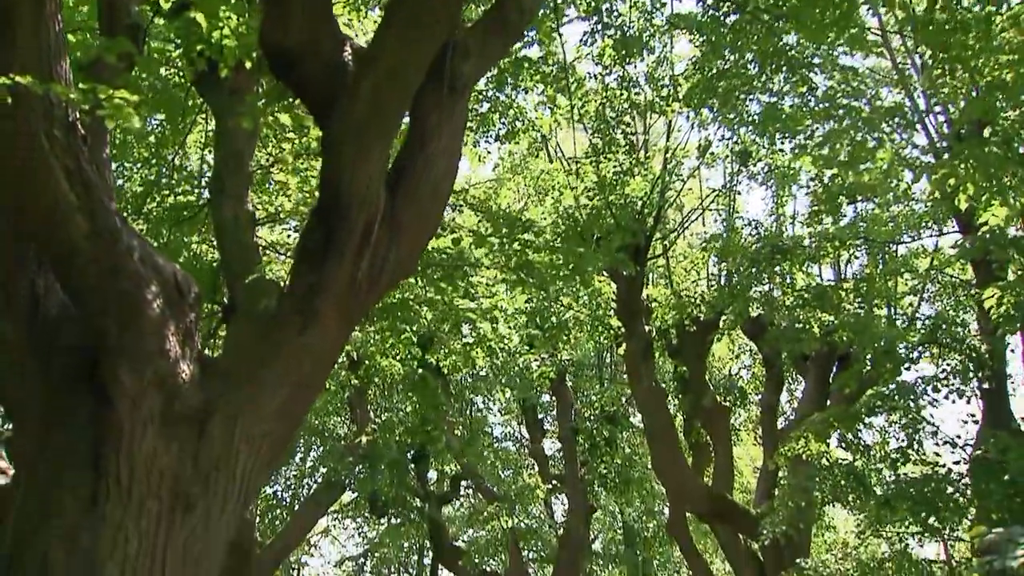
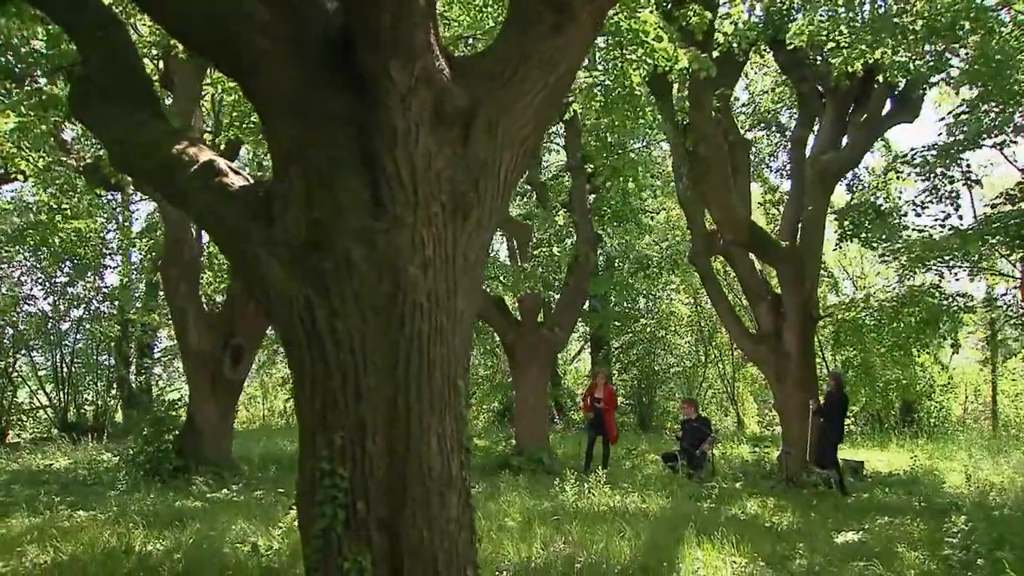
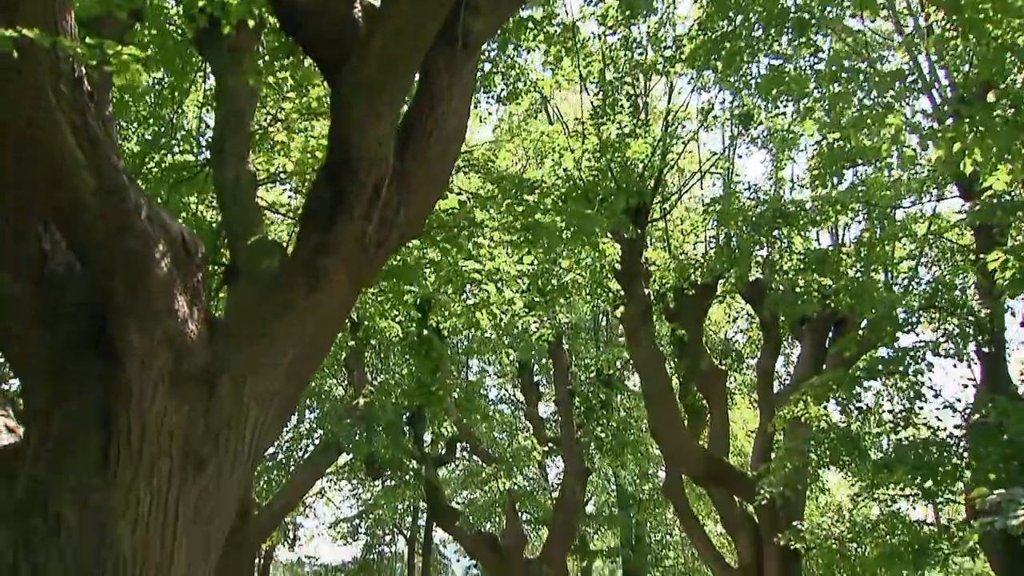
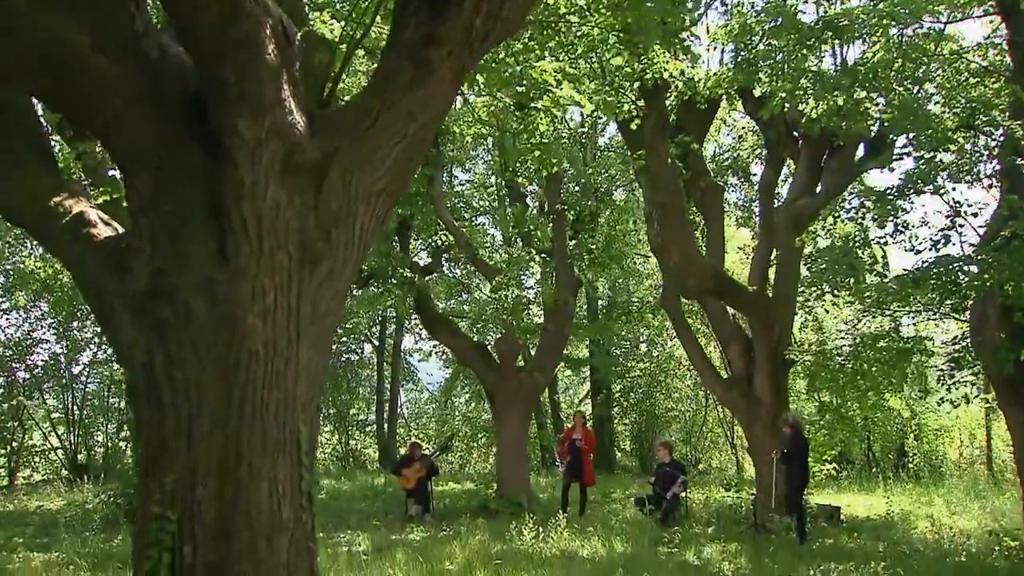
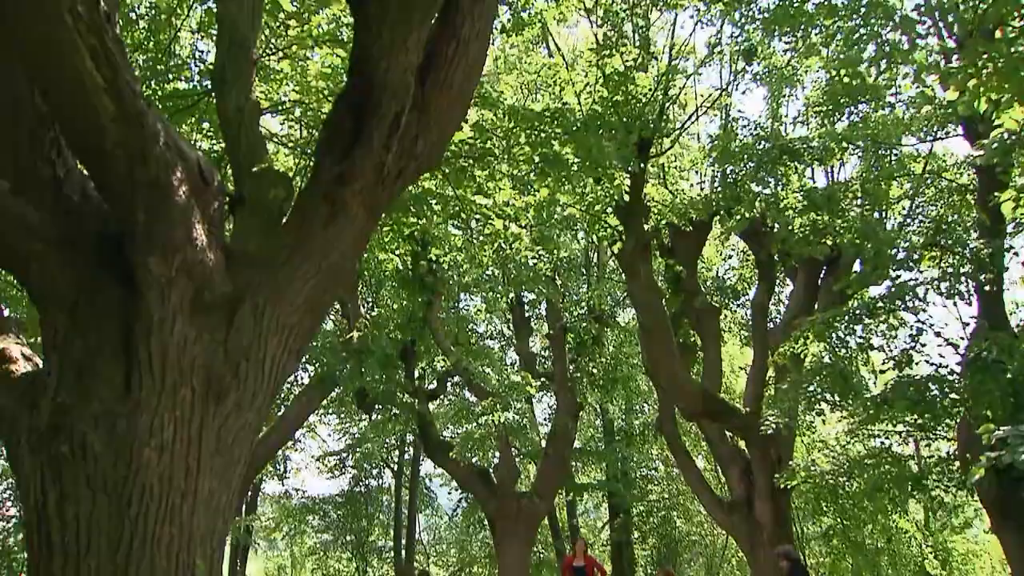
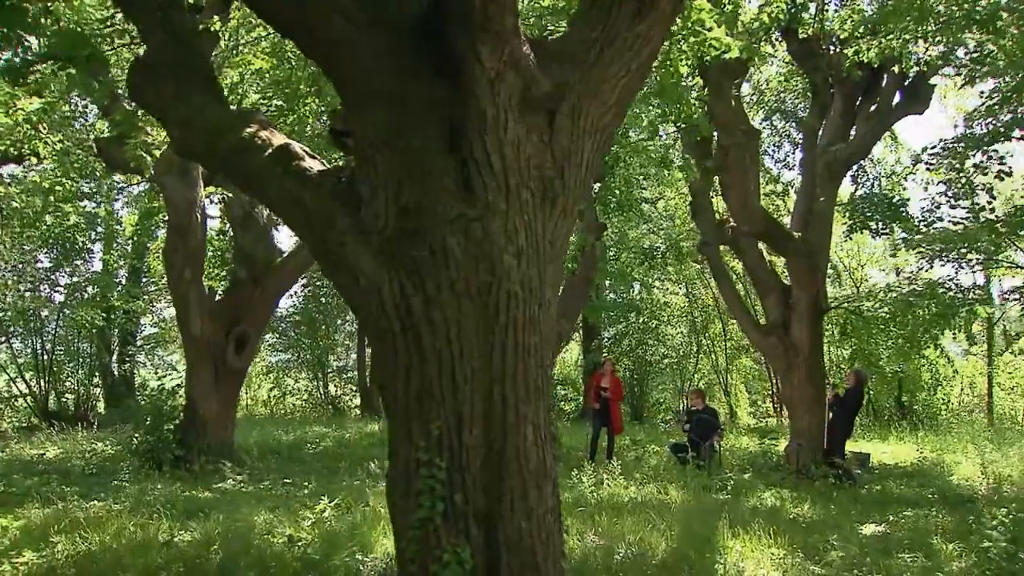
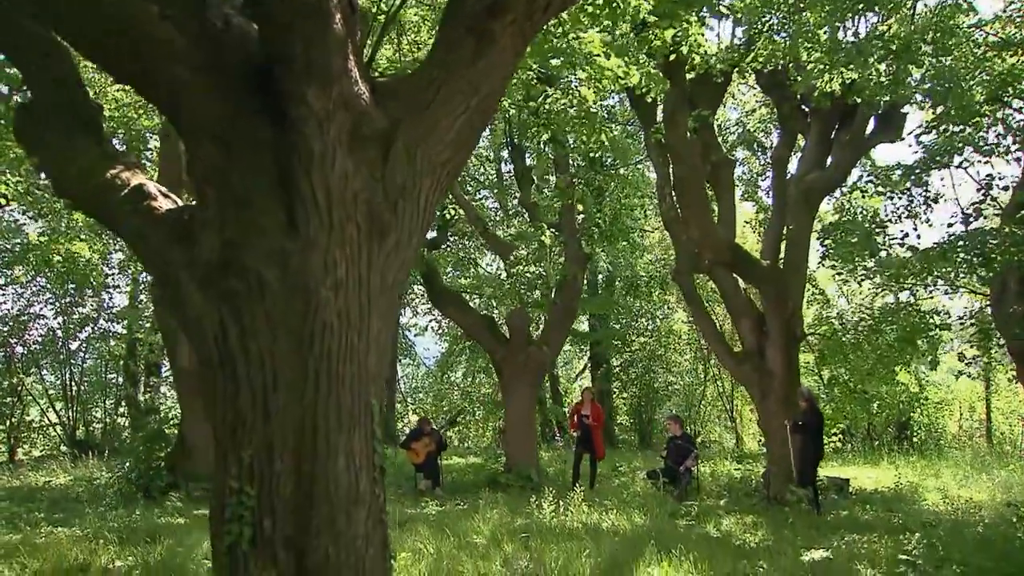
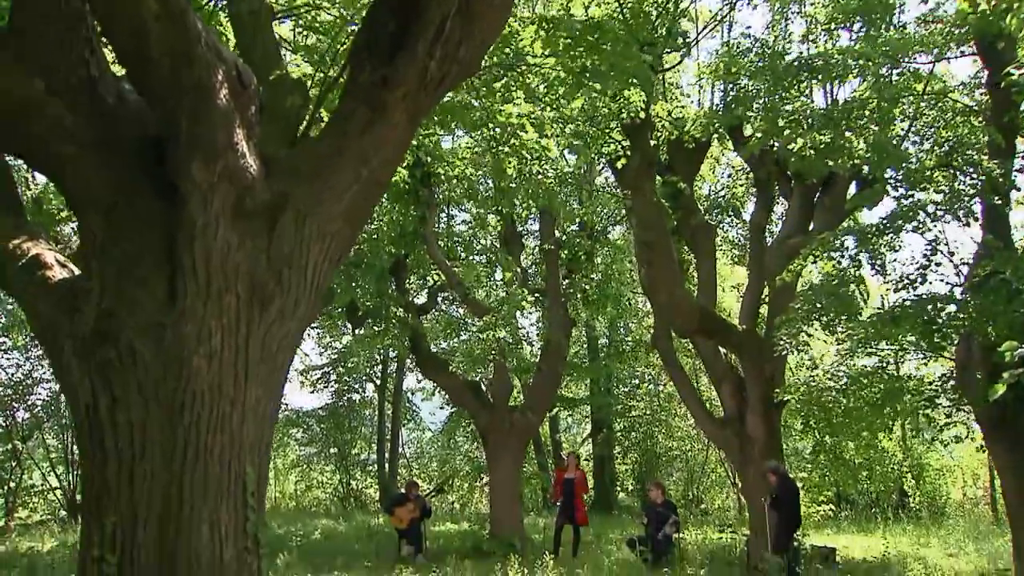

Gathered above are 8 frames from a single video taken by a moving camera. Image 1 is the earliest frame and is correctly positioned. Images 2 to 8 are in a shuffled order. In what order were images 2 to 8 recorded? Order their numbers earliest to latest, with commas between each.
3, 5, 8, 4, 7, 2, 6
